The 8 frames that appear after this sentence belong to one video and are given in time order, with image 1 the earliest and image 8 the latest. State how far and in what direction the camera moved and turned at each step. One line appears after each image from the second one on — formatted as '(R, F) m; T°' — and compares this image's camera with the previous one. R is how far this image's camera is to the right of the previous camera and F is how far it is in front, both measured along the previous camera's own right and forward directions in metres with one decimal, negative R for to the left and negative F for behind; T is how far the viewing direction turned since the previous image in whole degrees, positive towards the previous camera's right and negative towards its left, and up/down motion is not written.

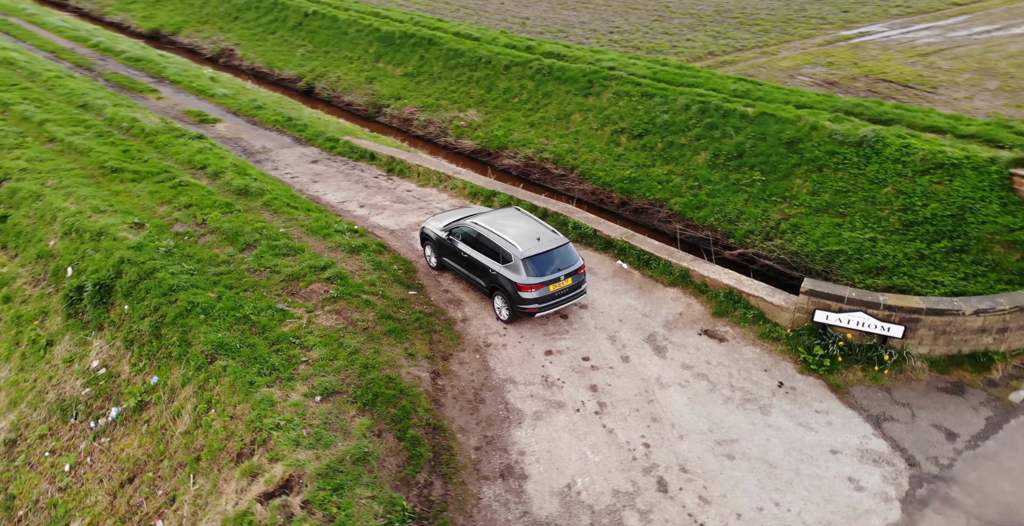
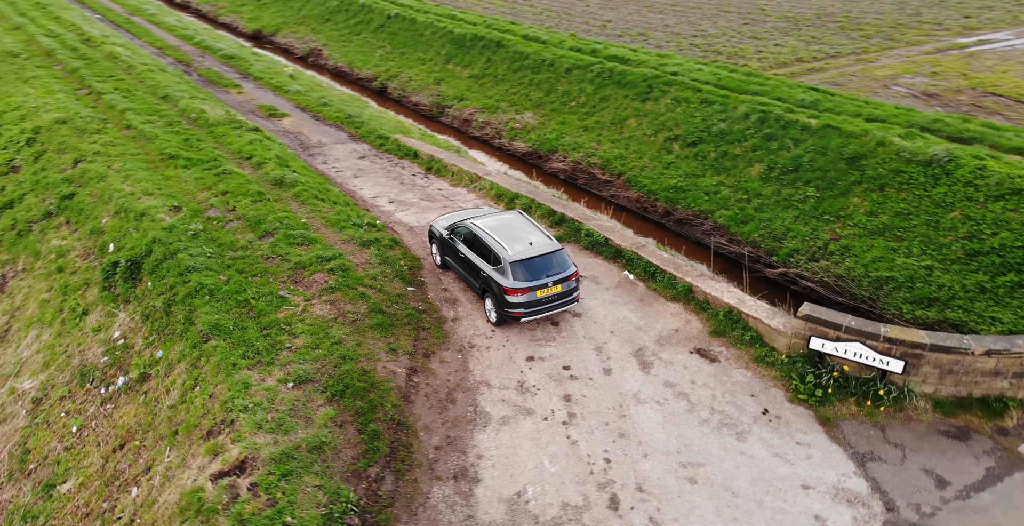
(+1.3, +0.2) m; -6°
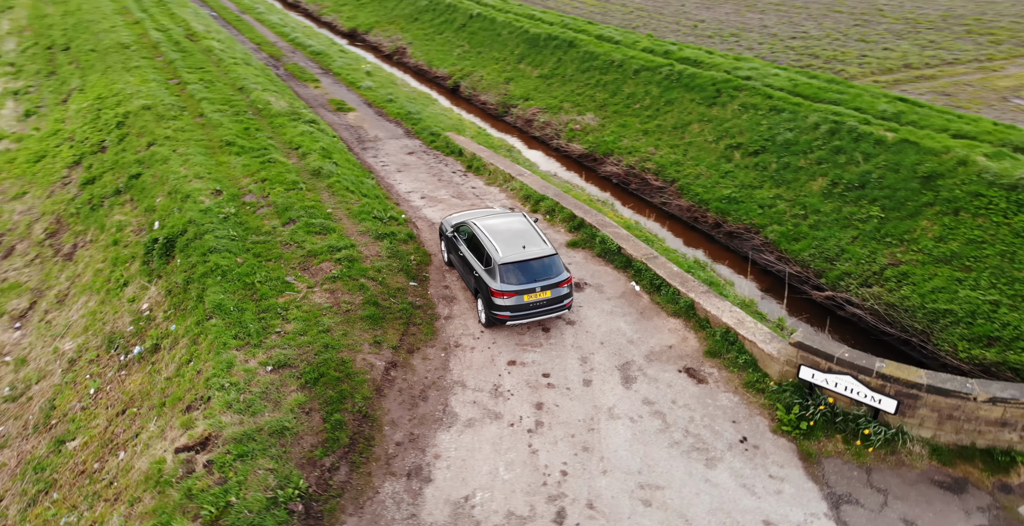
(+1.4, +0.2) m; -7°
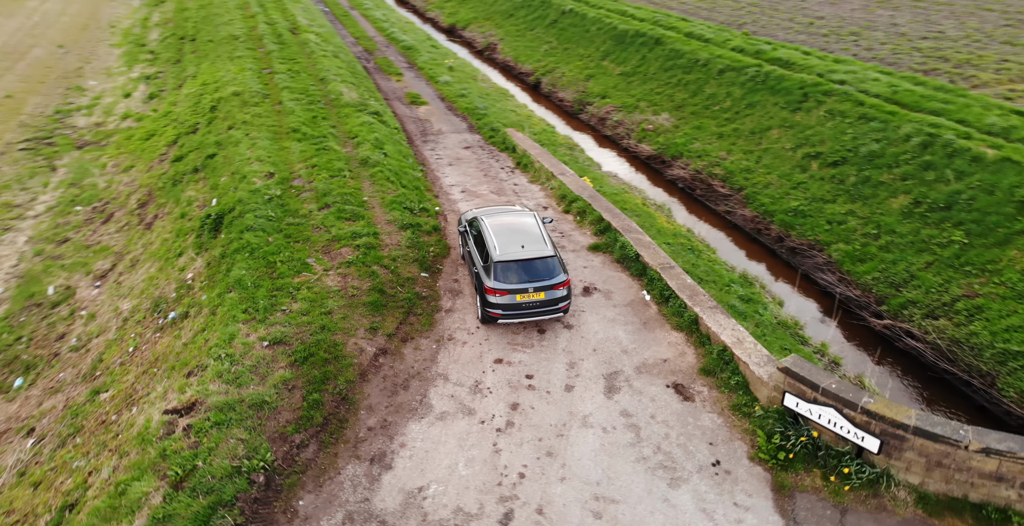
(+1.5, +0.1) m; -8°
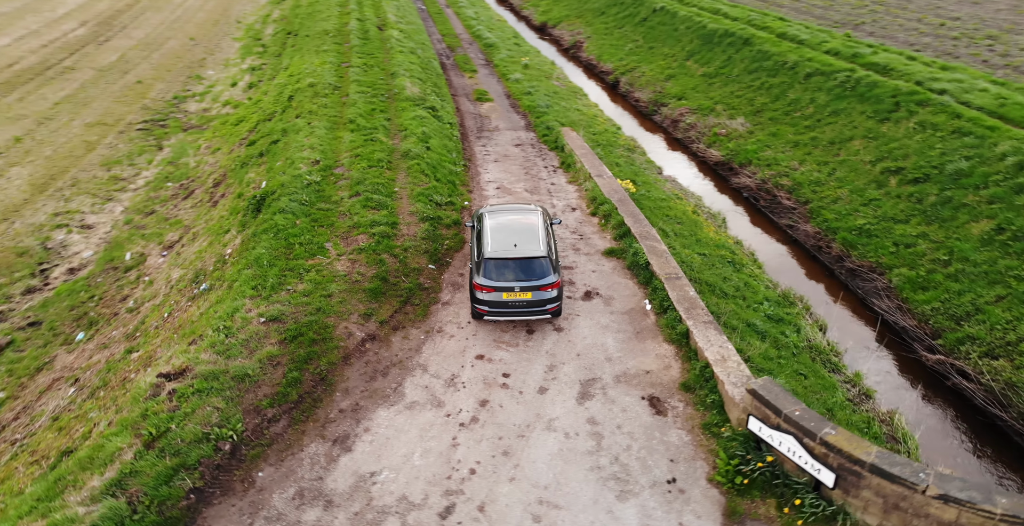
(+1.5, +0.1) m; -7°
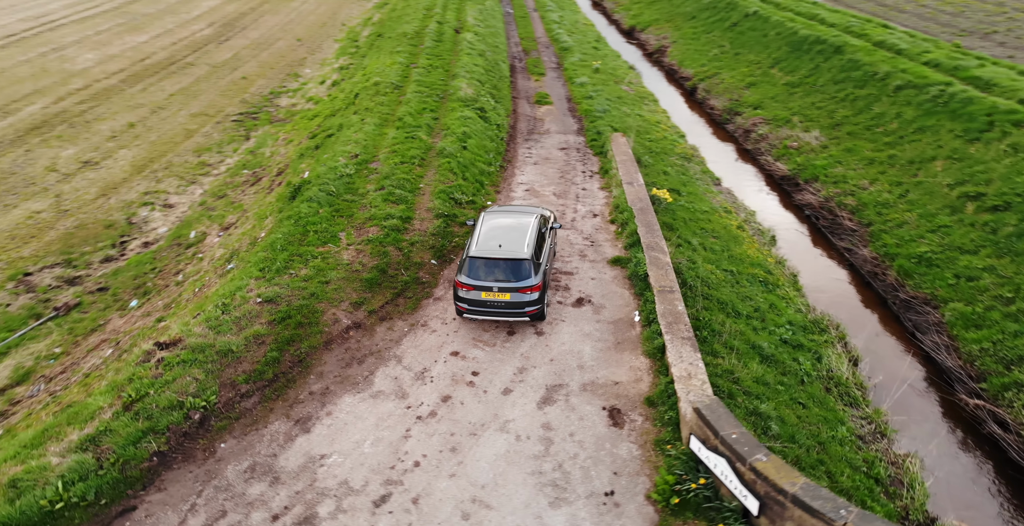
(+1.6, 0.0) m; -7°
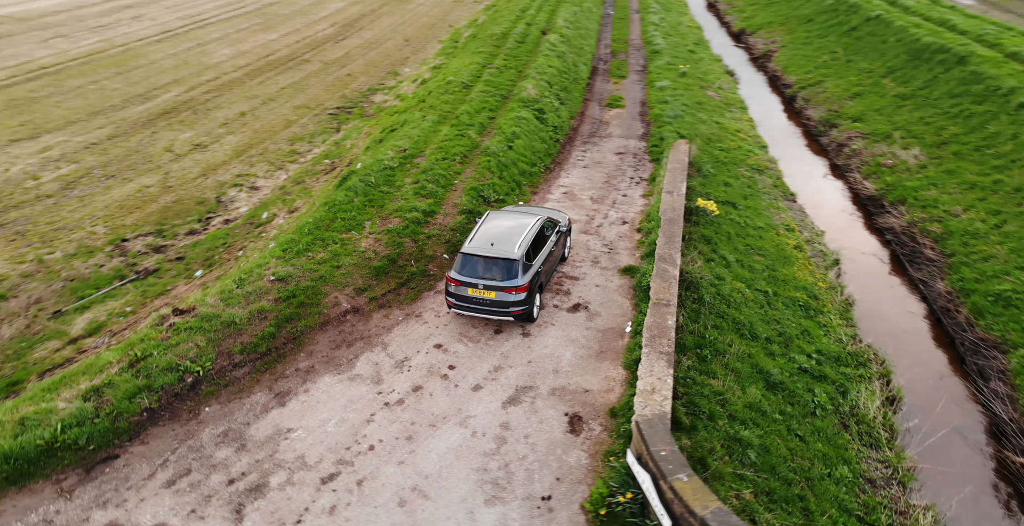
(+1.8, 0.0) m; -8°
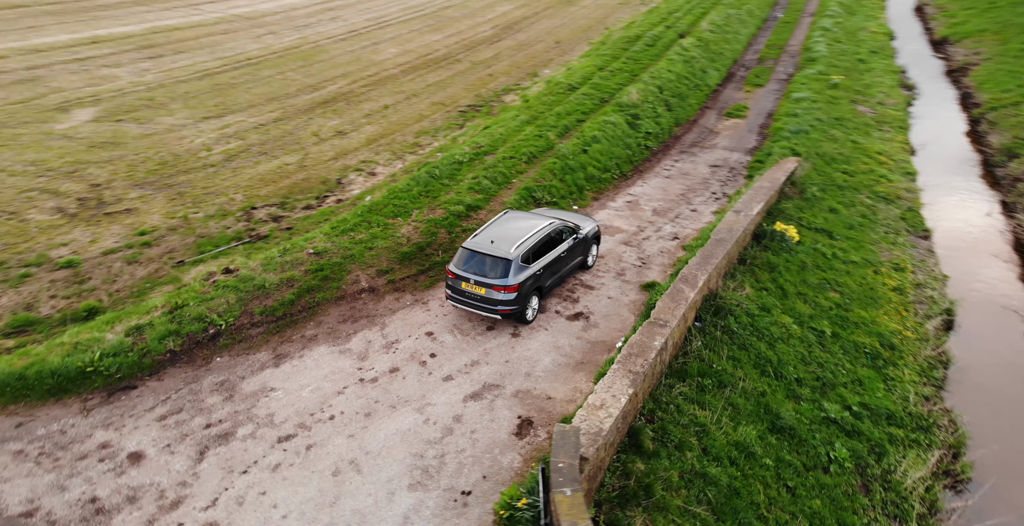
(+2.5, 0.0) m; -13°
